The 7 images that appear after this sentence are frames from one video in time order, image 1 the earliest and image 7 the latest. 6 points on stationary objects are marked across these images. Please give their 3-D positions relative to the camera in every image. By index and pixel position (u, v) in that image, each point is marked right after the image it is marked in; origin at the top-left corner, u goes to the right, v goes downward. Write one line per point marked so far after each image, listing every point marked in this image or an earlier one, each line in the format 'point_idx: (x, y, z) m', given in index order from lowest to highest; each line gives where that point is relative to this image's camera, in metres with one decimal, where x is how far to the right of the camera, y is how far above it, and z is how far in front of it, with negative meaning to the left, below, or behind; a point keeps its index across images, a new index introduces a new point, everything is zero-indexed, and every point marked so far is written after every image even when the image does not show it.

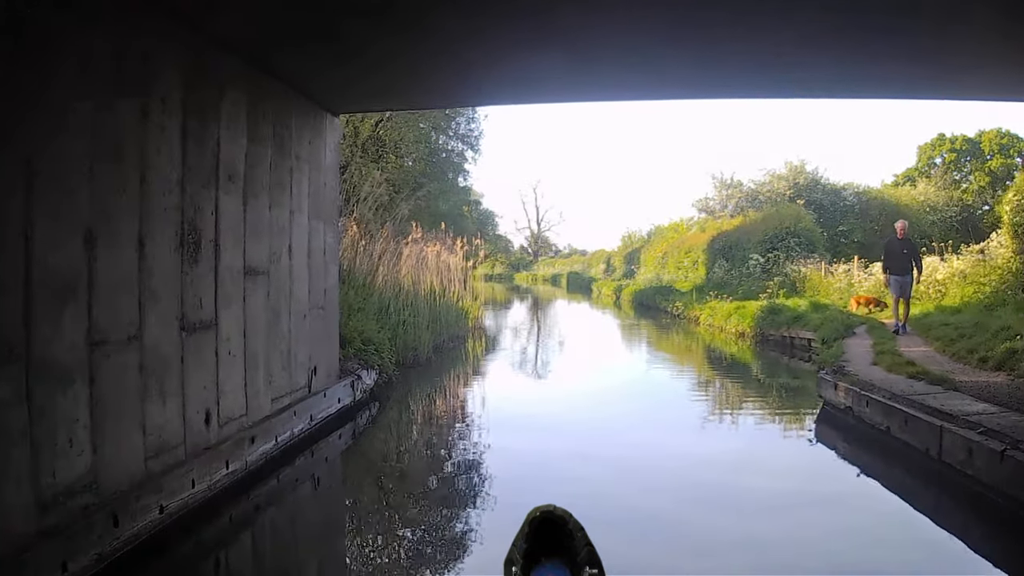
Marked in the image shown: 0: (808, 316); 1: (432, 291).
0: (+4.4, -0.4, +10.5) m
1: (-1.2, 0.0, +10.5) m
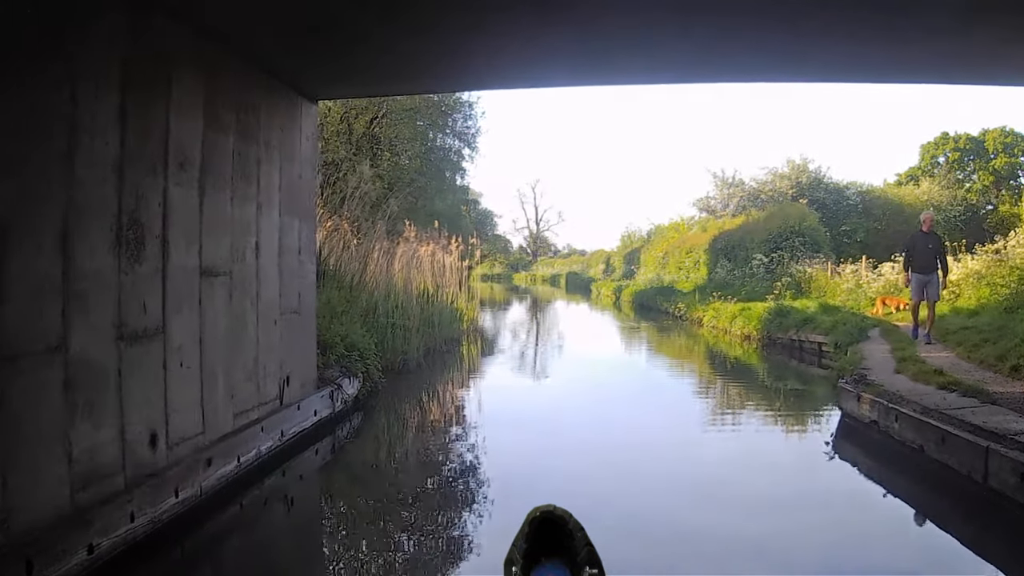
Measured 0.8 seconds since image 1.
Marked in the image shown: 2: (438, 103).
0: (+4.4, -0.5, +10.1) m
1: (-1.2, 0.0, +10.1) m
2: (-1.8, +4.5, +17.4) m
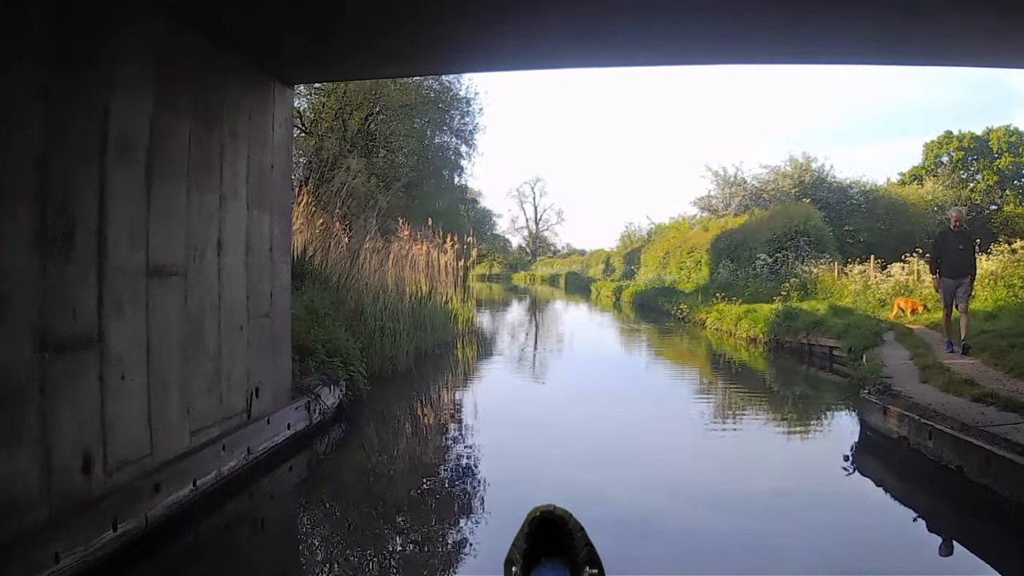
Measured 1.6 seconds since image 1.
0: (+4.3, -0.5, +9.7) m
1: (-1.3, 0.0, +9.7) m
2: (-1.9, +4.5, +17.0) m
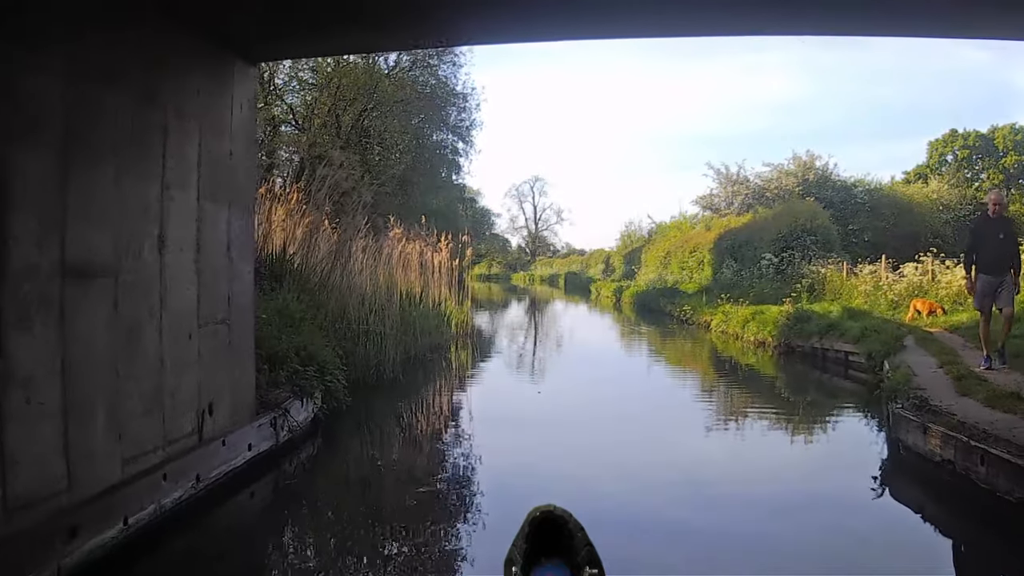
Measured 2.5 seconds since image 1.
0: (+4.3, -0.5, +9.2) m
1: (-1.3, -0.1, +9.2) m
2: (-1.9, +4.5, +16.6) m
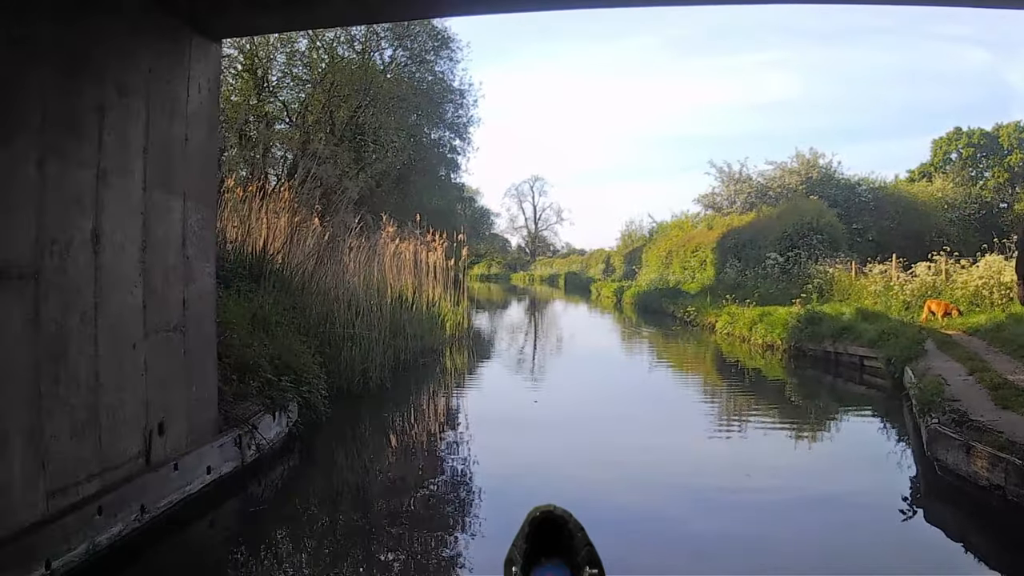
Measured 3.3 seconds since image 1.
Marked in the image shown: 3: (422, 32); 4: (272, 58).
0: (+4.3, -0.5, +8.9) m
1: (-1.4, -0.1, +8.8) m
2: (-2.0, +4.5, +16.2) m
3: (-2.0, +5.8, +16.1) m
4: (-4.7, +4.5, +14.0) m
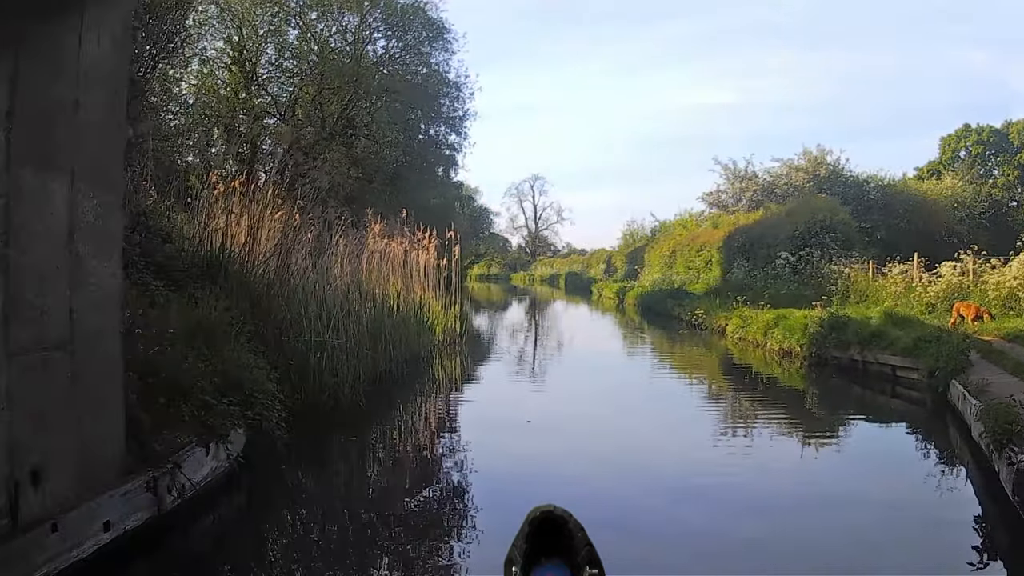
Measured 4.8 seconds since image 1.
0: (+4.2, -0.5, +8.2) m
1: (-1.4, -0.1, +8.1) m
2: (-2.0, +4.5, +15.5) m
3: (-2.1, +5.7, +15.4) m
4: (-4.7, +4.5, +13.3) m
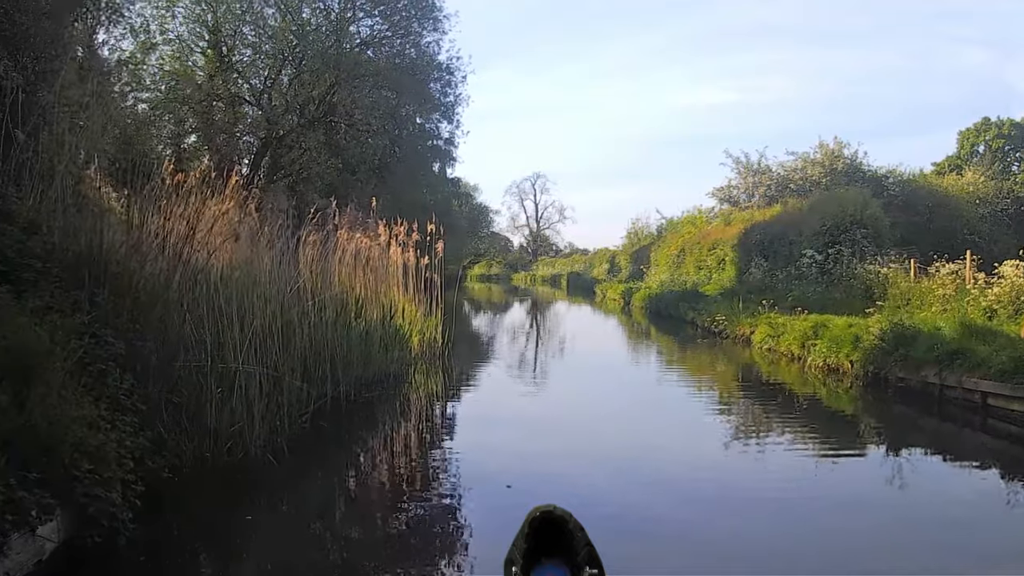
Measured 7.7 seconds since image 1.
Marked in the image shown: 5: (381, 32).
0: (+4.1, -0.5, +6.9) m
1: (-1.5, -0.1, +6.9) m
2: (-2.1, +4.4, +14.2) m
3: (-2.1, +5.7, +14.1) m
4: (-4.8, +4.4, +12.0) m
5: (-2.6, +5.0, +13.8) m
